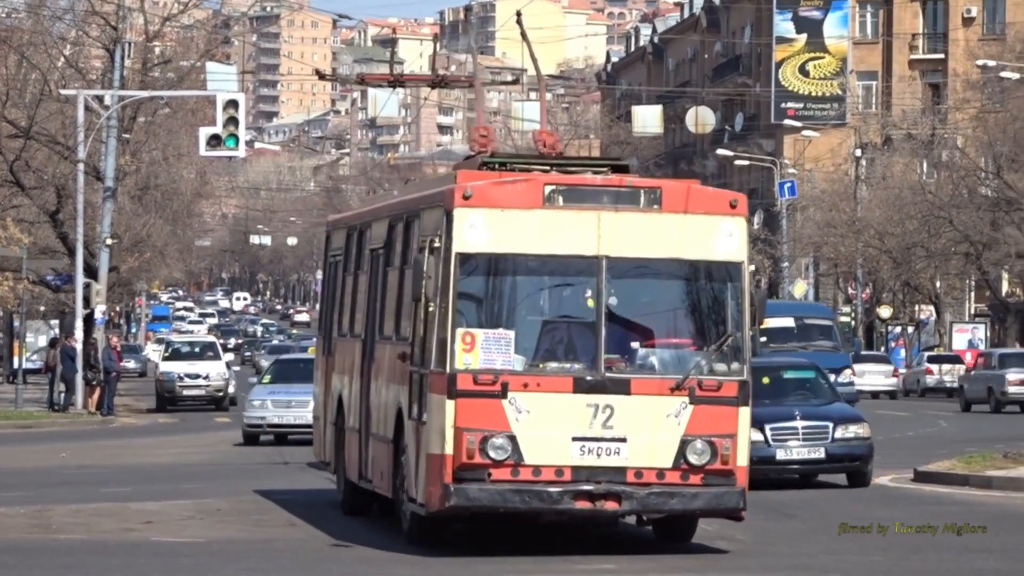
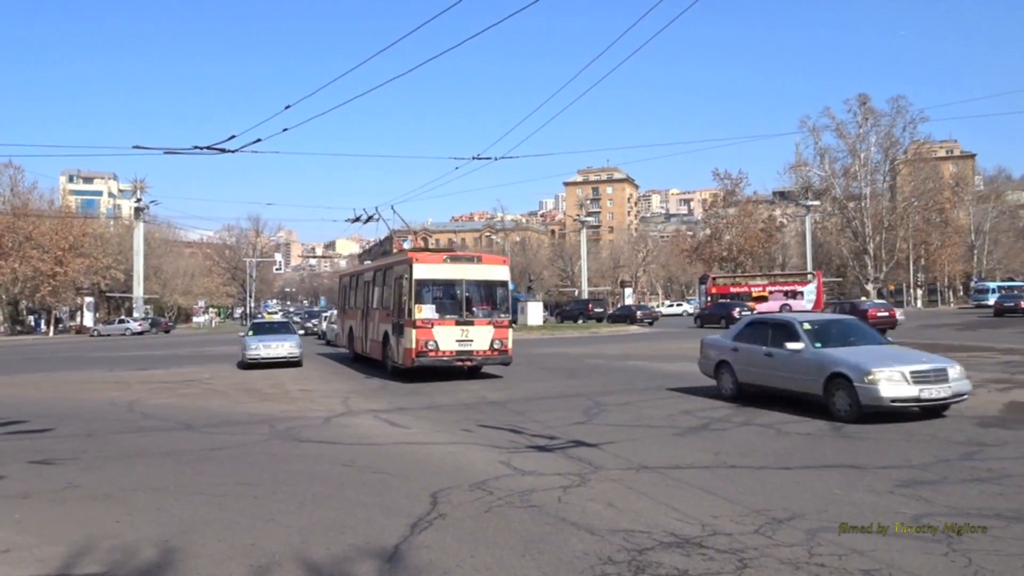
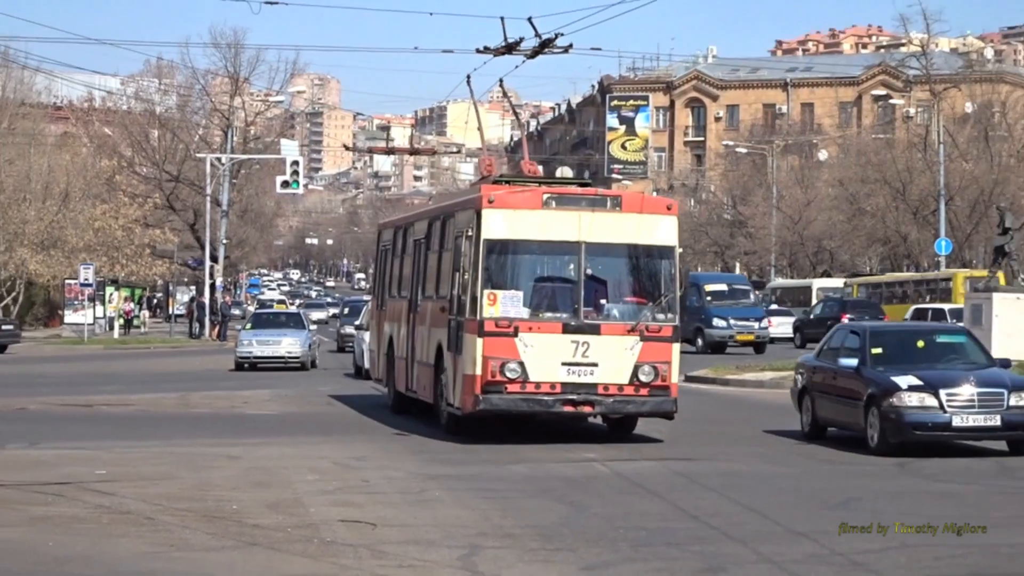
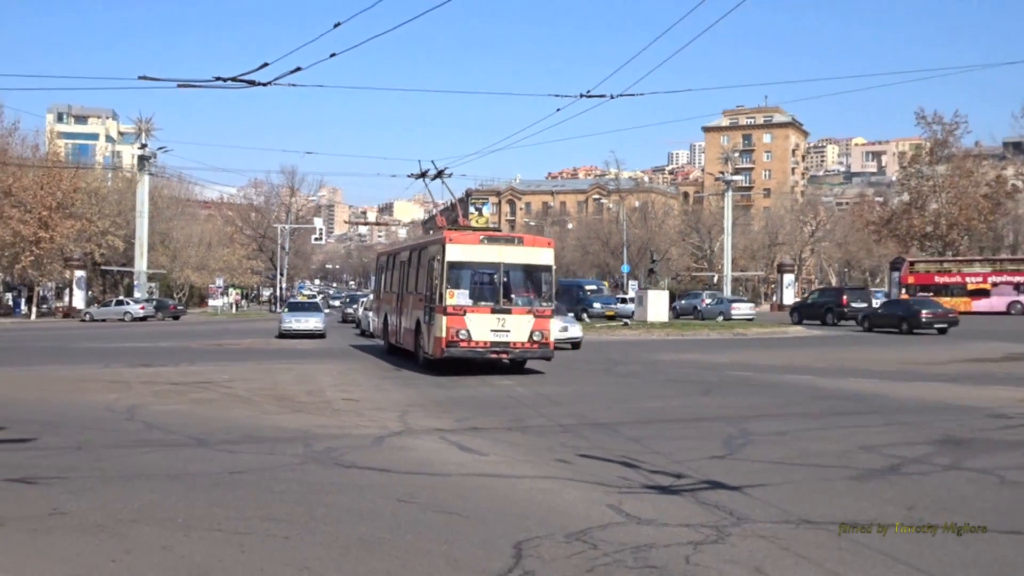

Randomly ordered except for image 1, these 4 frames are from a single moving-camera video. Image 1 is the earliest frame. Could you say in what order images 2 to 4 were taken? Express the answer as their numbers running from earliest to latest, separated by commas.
3, 4, 2
